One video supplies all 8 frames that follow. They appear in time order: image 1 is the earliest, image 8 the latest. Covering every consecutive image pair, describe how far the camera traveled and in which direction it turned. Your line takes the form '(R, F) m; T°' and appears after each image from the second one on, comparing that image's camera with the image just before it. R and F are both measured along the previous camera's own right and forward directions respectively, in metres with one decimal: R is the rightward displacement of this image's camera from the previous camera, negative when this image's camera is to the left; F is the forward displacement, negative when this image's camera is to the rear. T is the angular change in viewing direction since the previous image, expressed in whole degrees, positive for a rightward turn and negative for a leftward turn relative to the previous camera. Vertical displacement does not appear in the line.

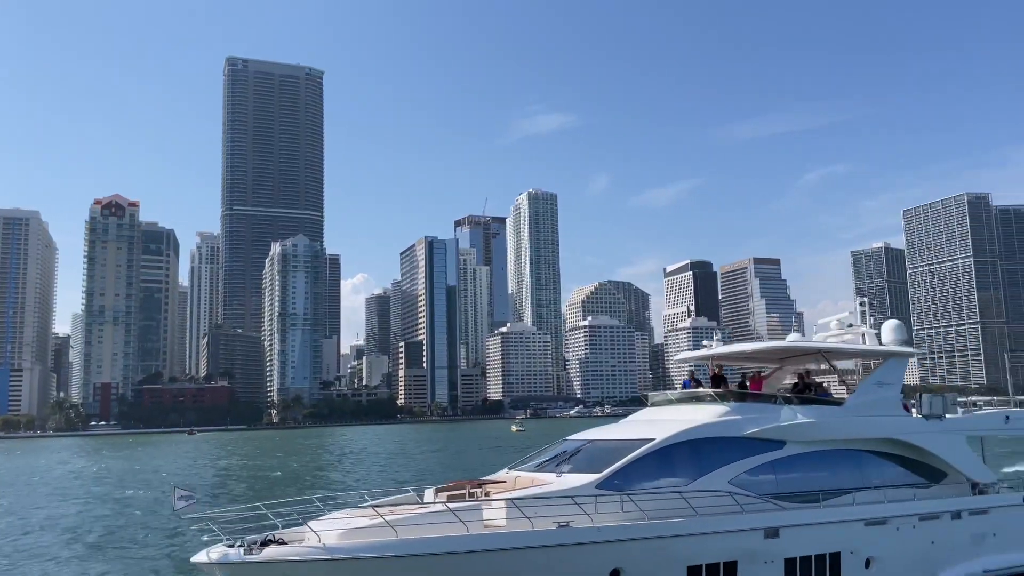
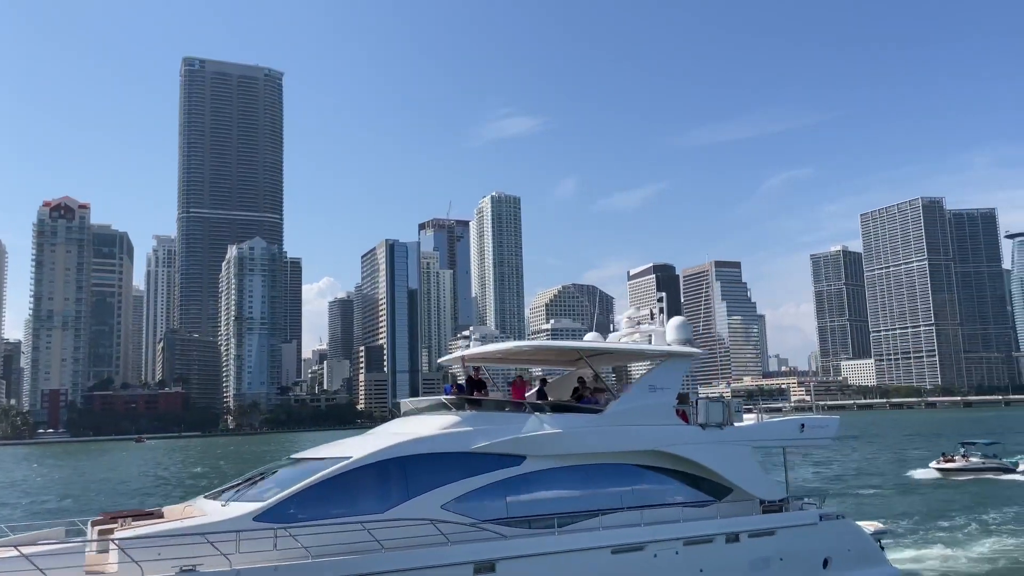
(+1.5, +0.7) m; +2°
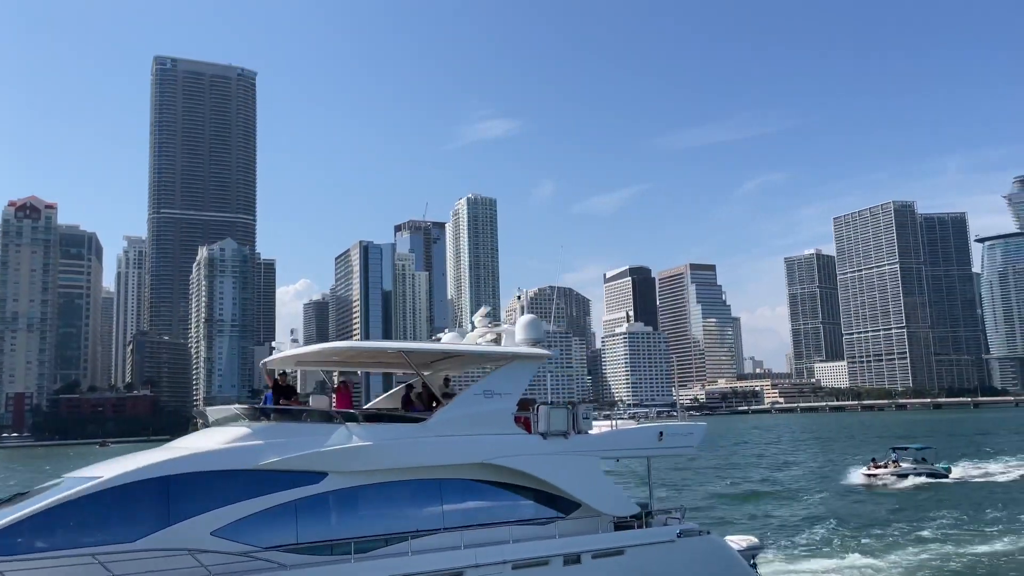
(+0.9, +0.5) m; +2°
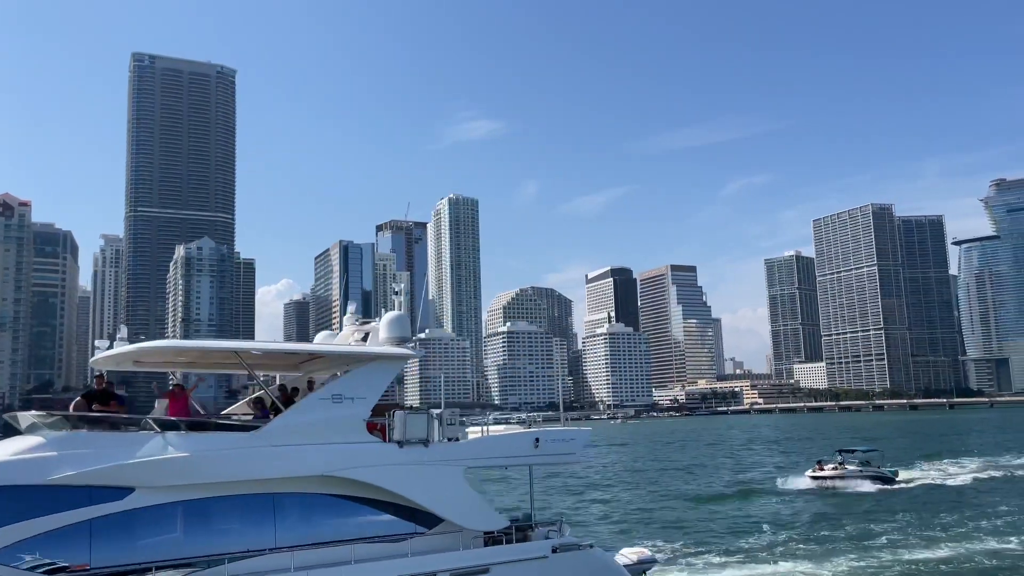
(+0.7, +0.4) m; +1°
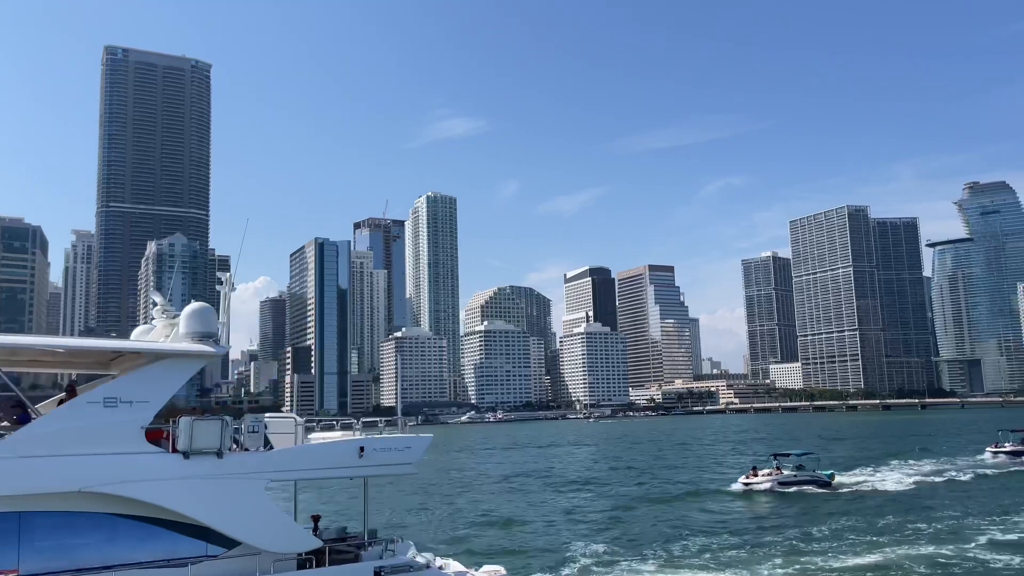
(+0.8, +0.5) m; +1°
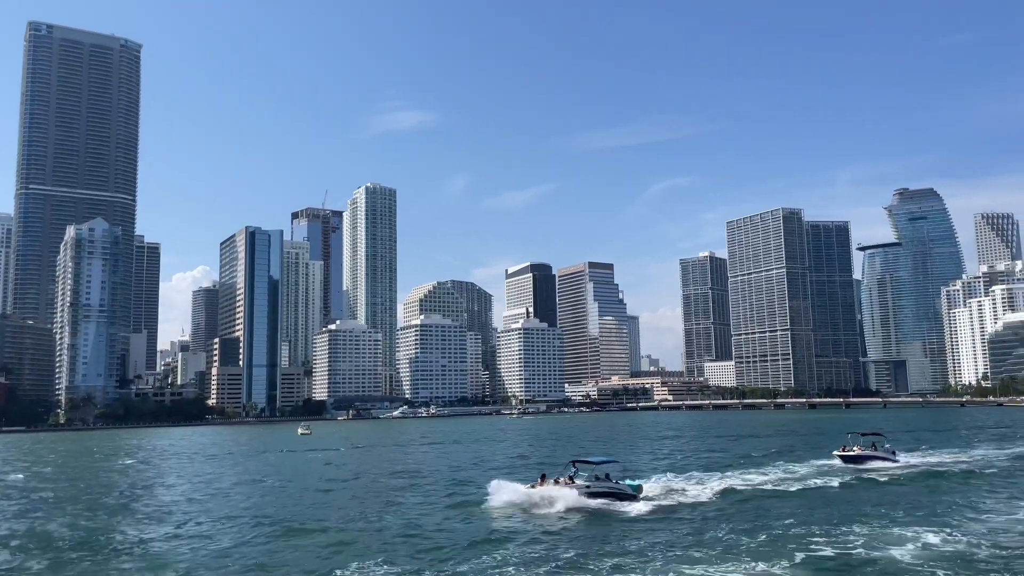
(+2.2, +1.3) m; +4°
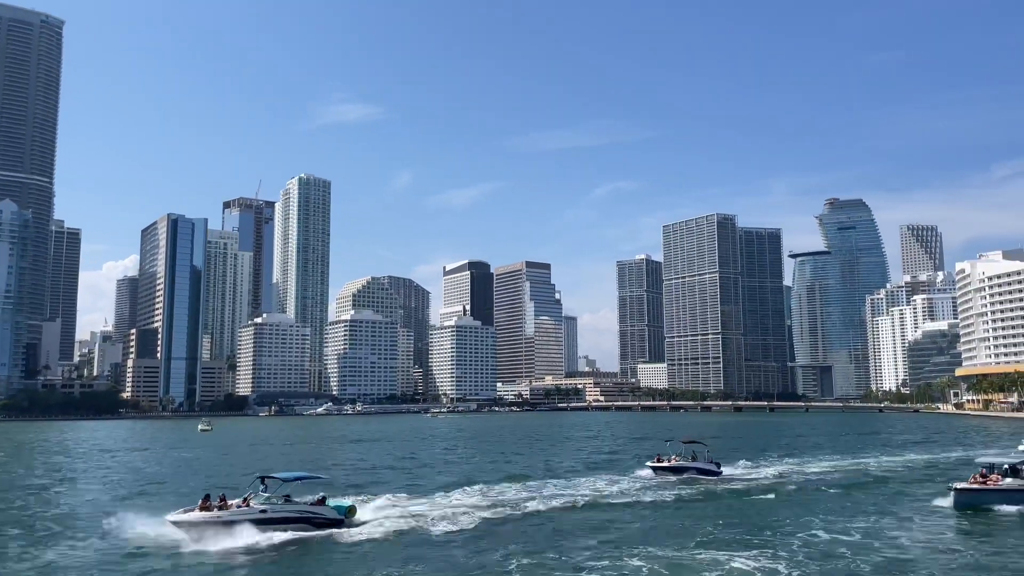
(+2.6, +1.7) m; +4°
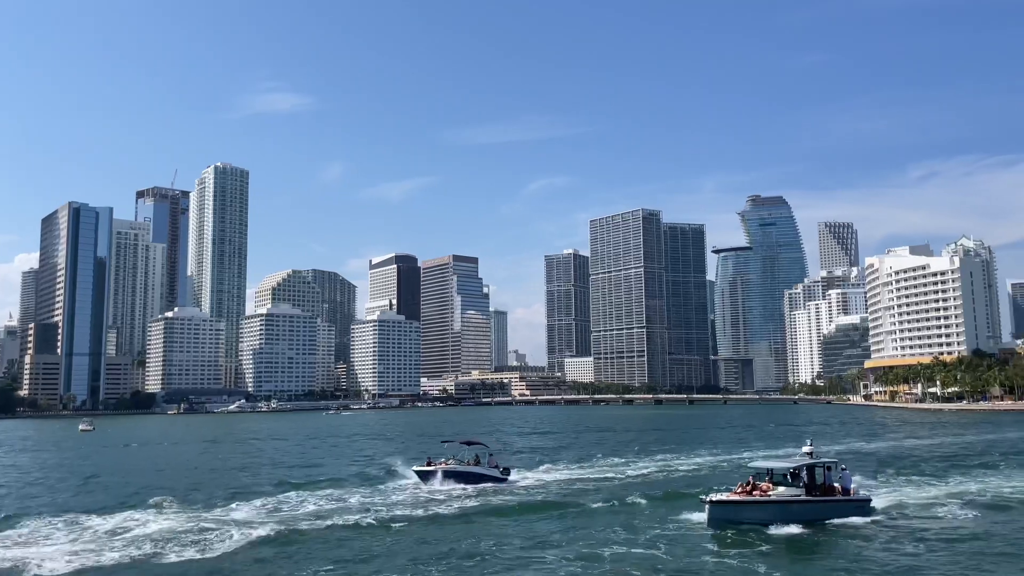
(+2.6, +1.9) m; +5°
